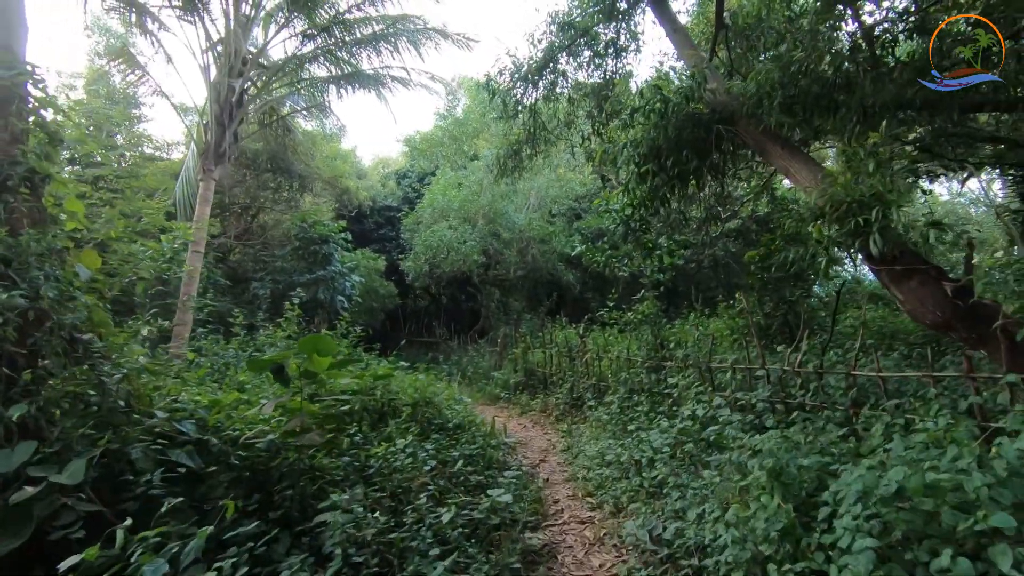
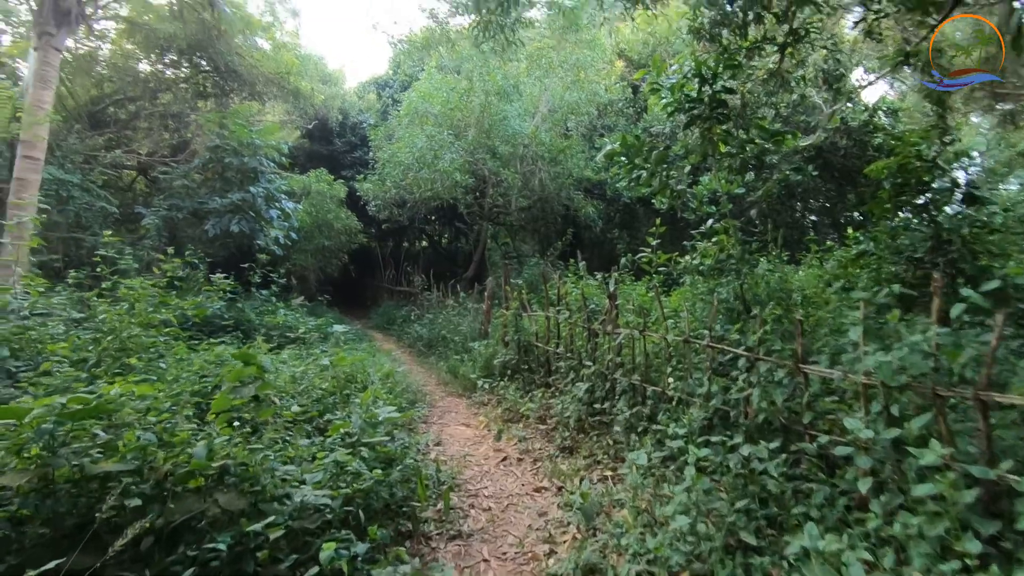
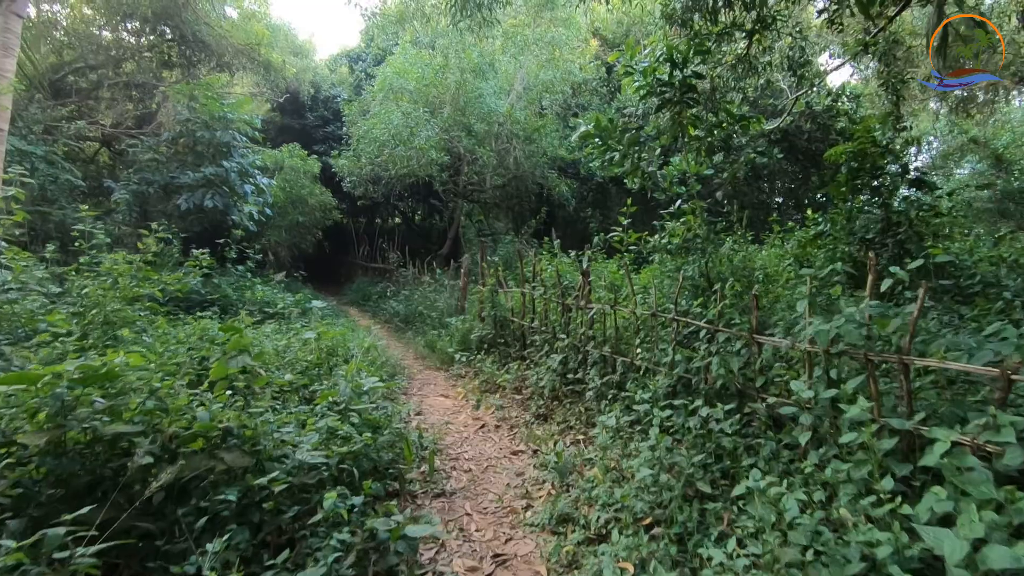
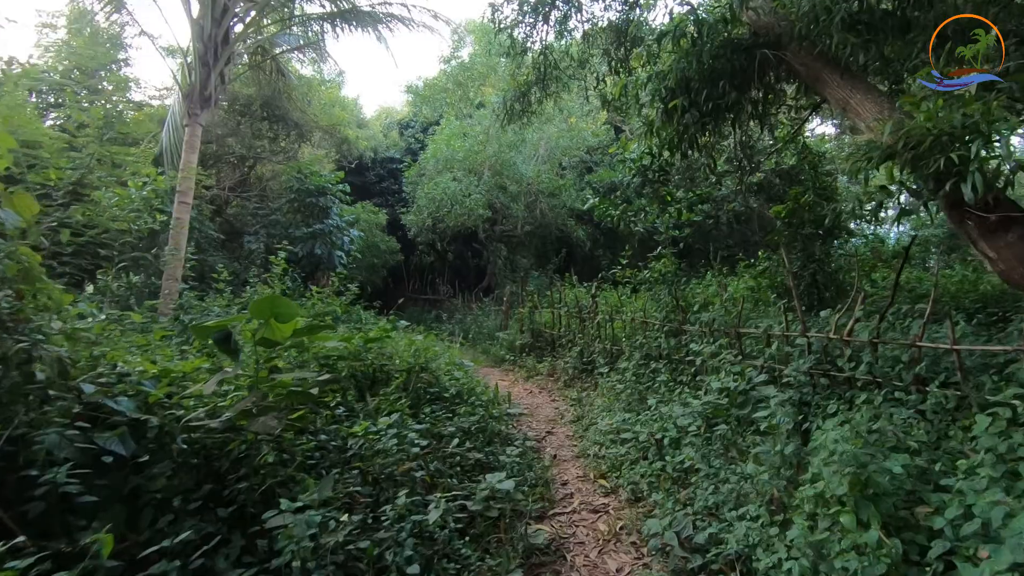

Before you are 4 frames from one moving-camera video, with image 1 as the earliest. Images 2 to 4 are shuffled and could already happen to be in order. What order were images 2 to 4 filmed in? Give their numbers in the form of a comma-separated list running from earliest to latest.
4, 3, 2
